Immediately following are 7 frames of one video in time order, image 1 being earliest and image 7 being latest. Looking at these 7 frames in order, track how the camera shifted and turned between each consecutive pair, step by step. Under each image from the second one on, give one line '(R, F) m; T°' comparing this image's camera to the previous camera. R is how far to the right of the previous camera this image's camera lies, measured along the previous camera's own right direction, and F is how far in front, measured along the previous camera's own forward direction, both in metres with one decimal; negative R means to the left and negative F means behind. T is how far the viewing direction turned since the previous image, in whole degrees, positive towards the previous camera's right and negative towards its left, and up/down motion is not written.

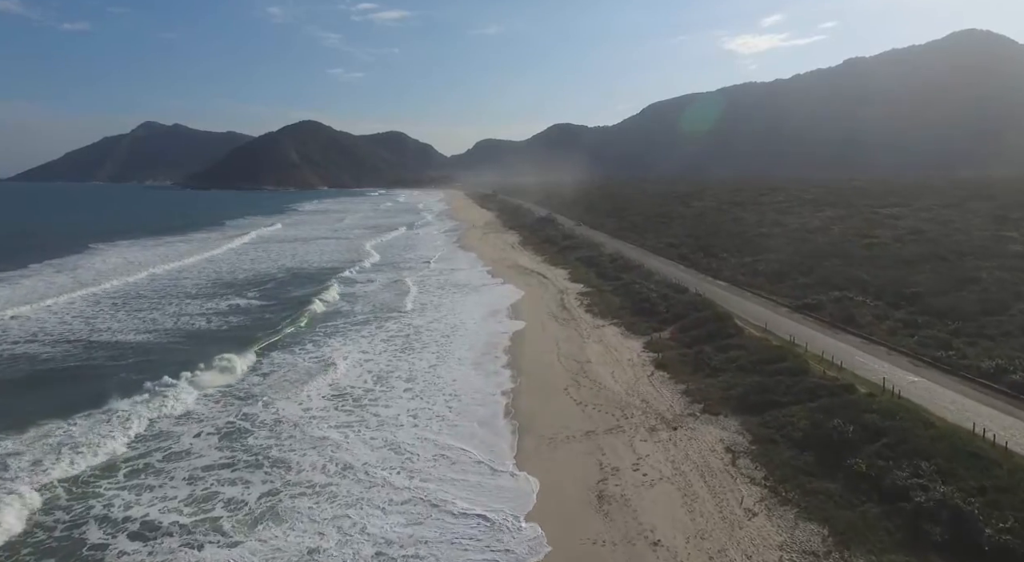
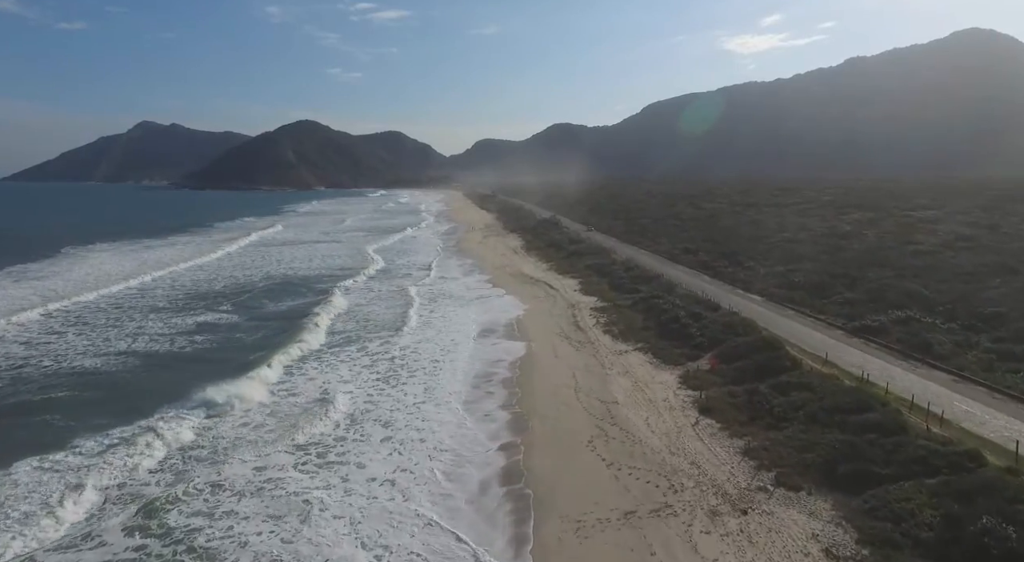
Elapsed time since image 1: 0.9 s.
(-0.2, +3.1) m; 0°
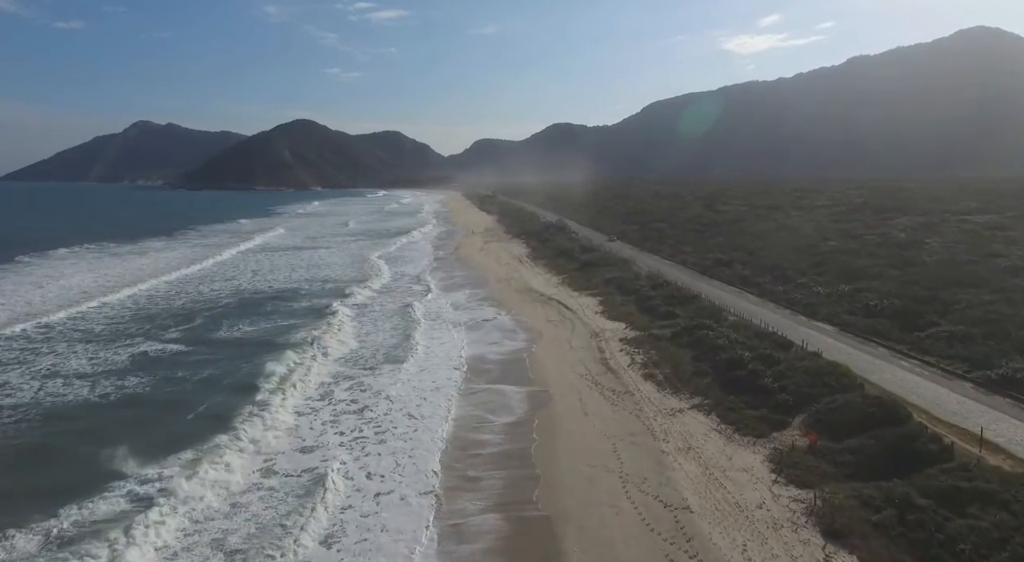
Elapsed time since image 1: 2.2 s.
(-0.3, +4.6) m; 0°
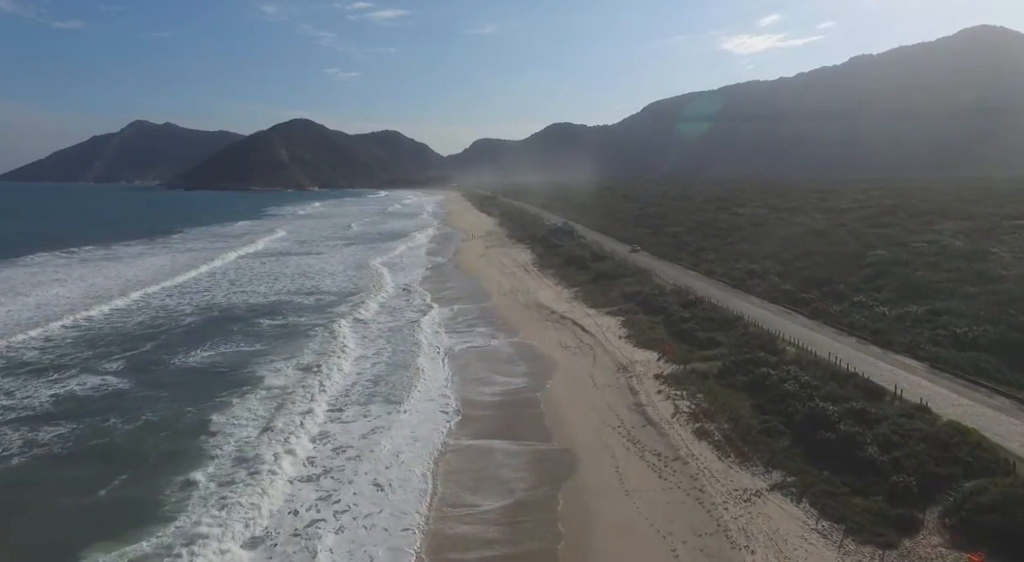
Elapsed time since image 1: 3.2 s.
(-0.3, +3.5) m; 0°
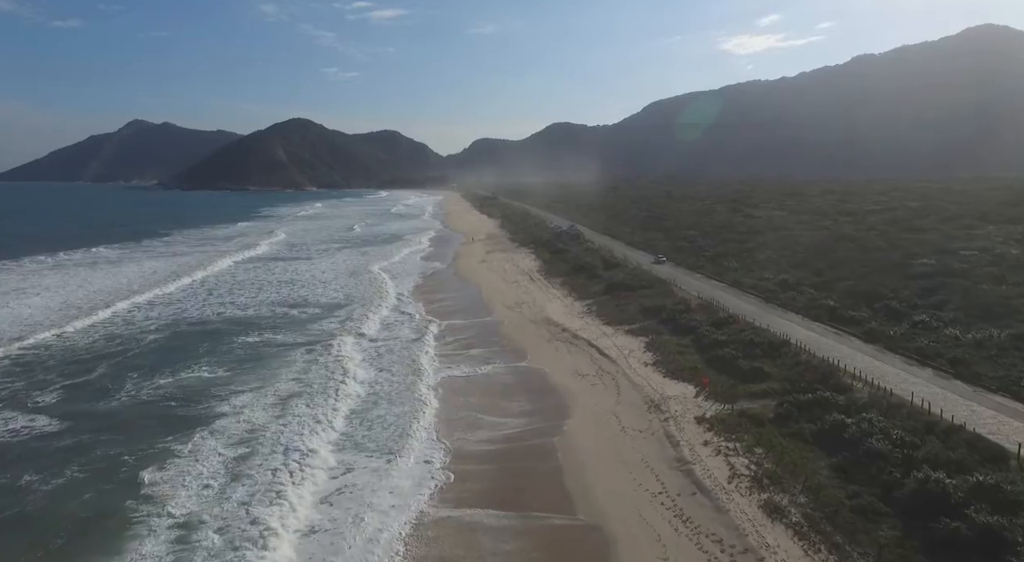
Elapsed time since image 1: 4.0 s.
(-0.2, +2.9) m; 0°
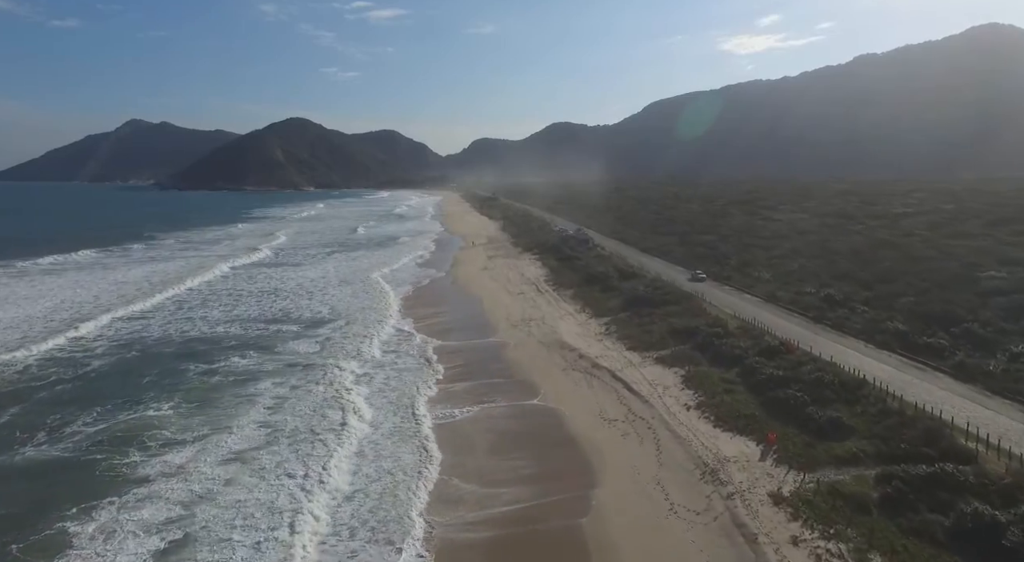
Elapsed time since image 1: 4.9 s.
(-0.2, +3.3) m; 0°
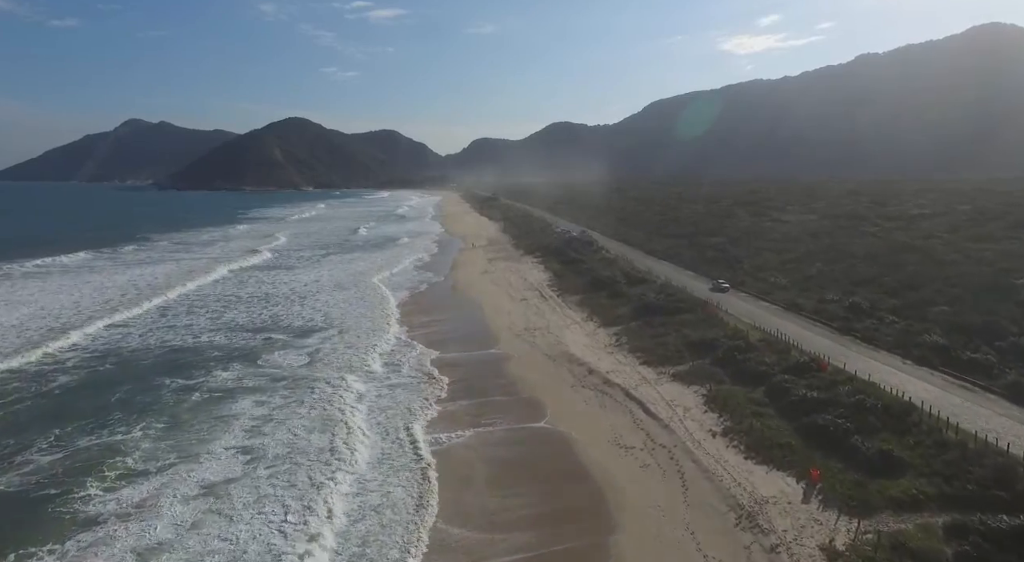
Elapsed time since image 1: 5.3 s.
(-0.1, +1.5) m; 0°
